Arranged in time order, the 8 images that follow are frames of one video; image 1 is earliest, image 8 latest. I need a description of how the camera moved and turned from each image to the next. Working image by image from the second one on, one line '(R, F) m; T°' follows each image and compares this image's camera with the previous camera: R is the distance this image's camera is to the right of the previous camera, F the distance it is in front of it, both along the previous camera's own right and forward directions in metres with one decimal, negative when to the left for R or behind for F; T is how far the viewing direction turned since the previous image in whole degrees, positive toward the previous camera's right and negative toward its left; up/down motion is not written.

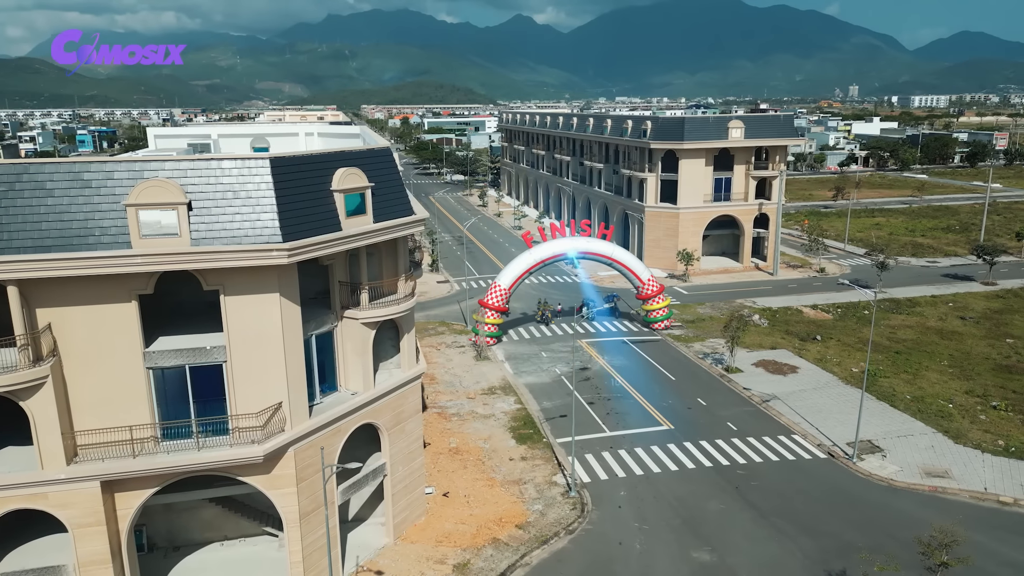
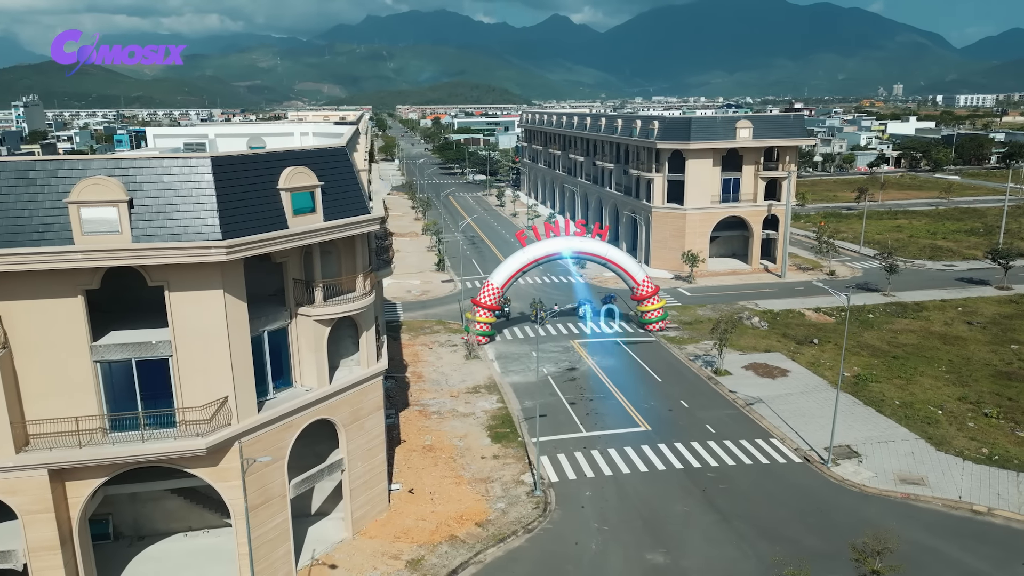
(+2.9, -0.1) m; -2°
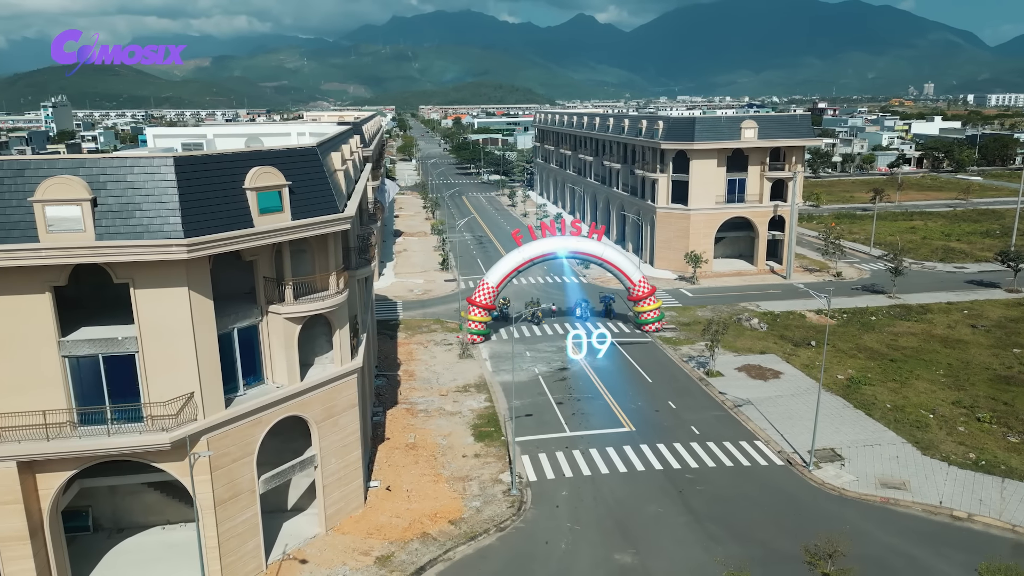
(+1.9, -0.1) m; -2°
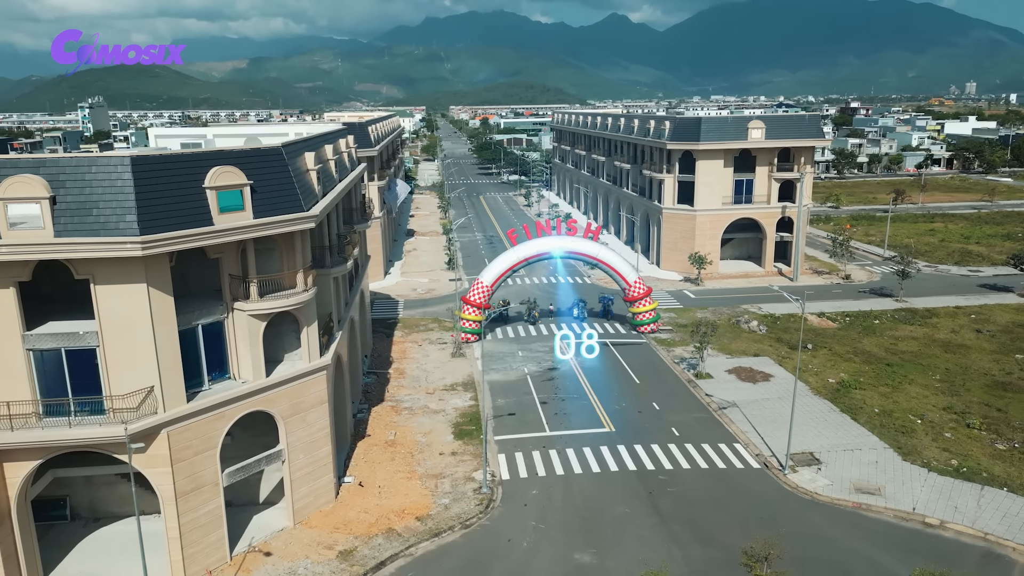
(+2.5, -0.1) m; -2°
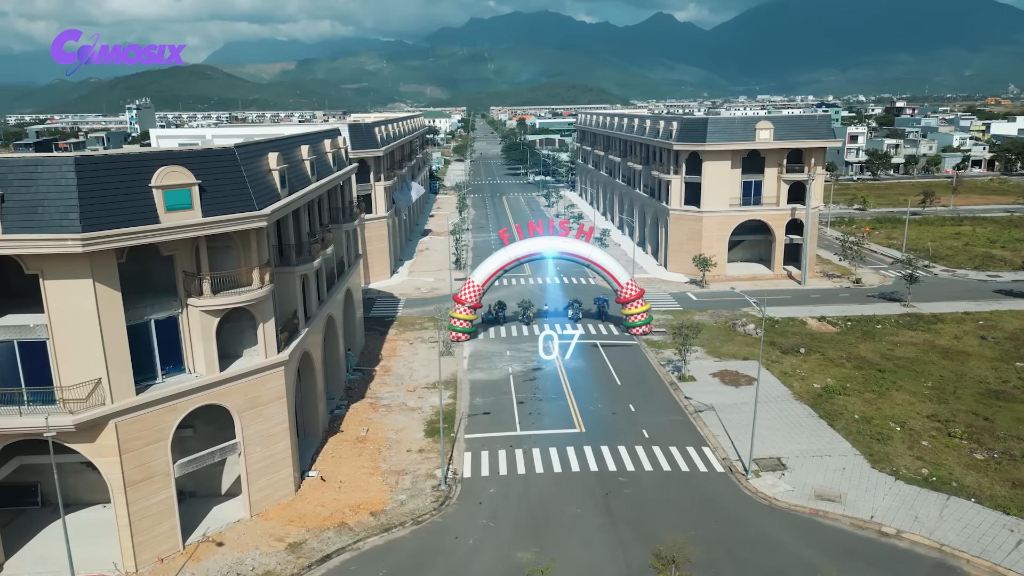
(+3.5, -0.1) m; -3°
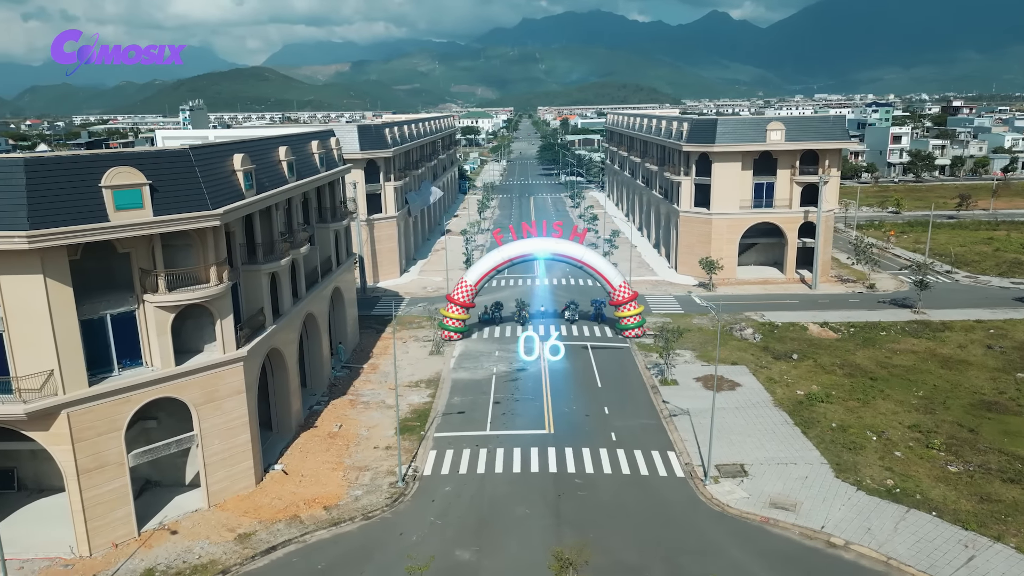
(+3.9, -0.1) m; -3°
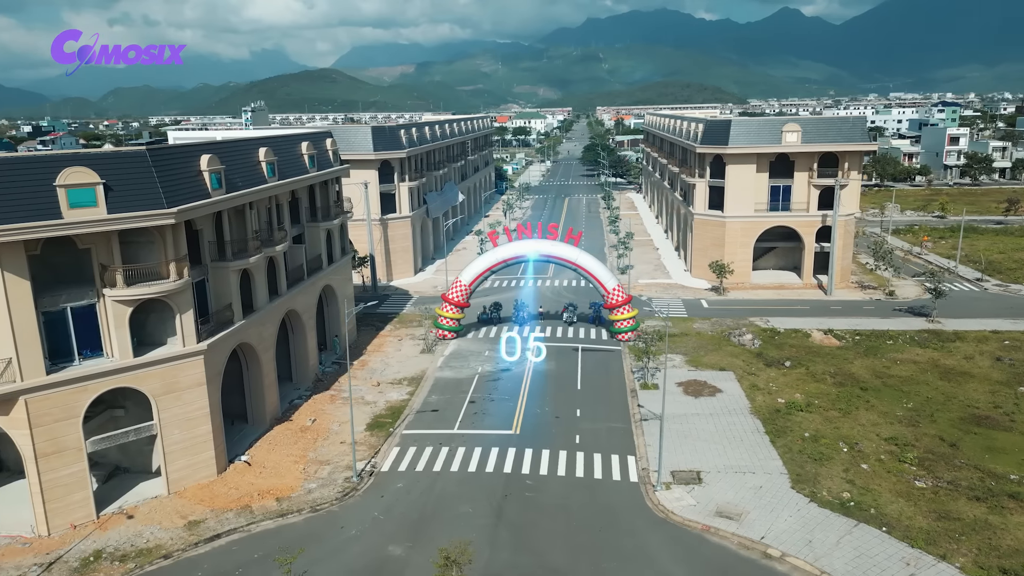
(+4.6, -0.1) m; -4°
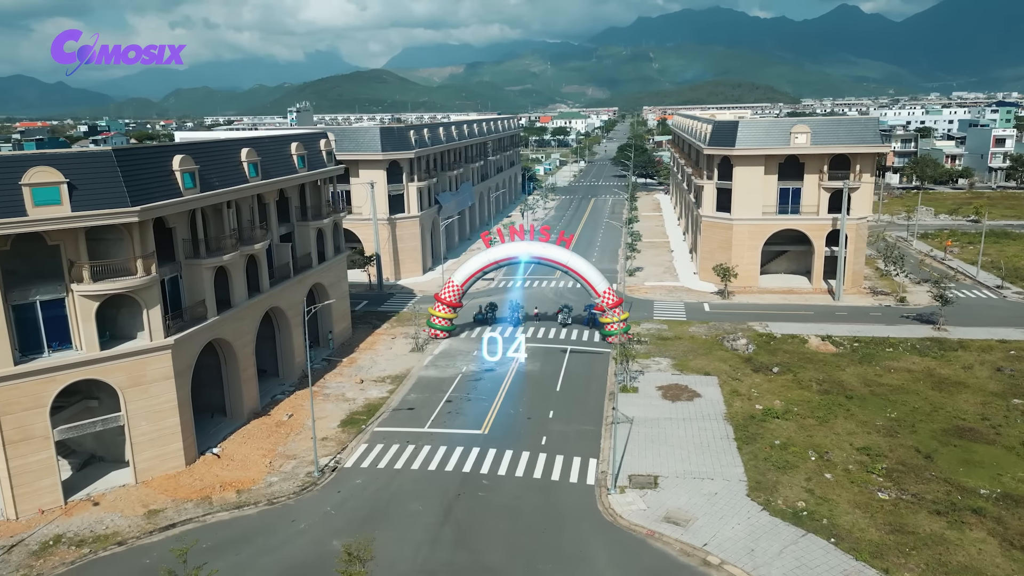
(+3.8, -0.1) m; -3°
